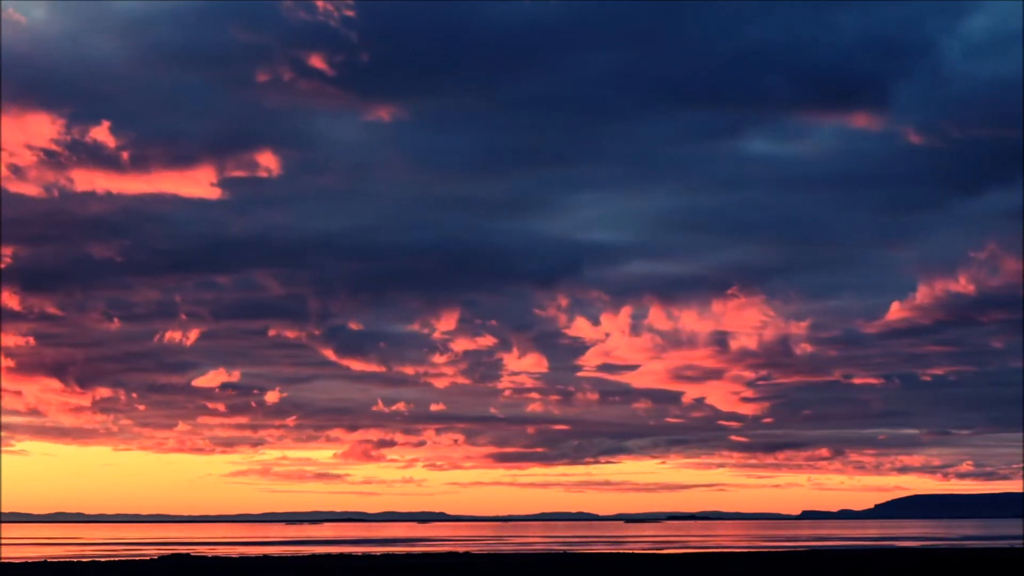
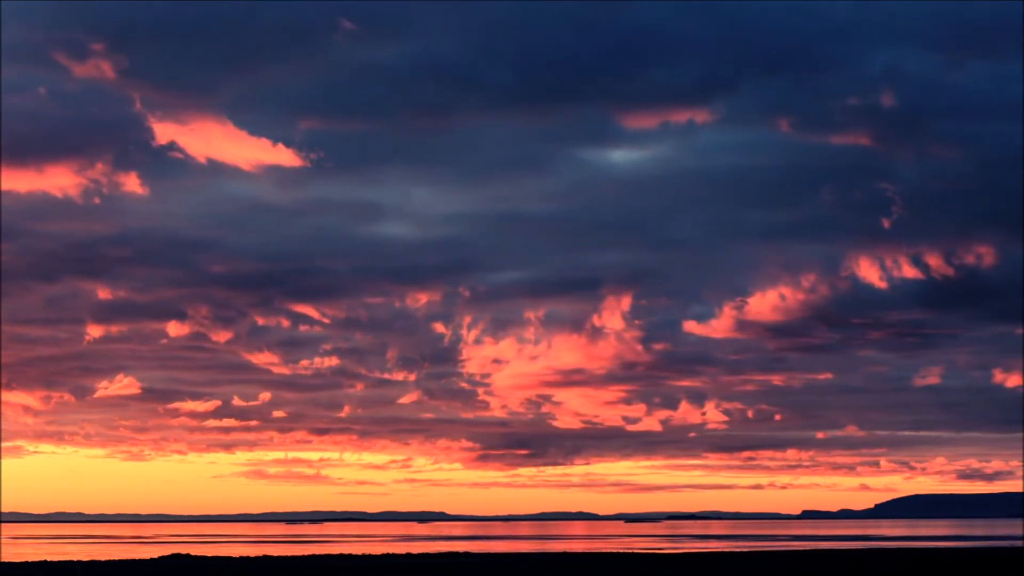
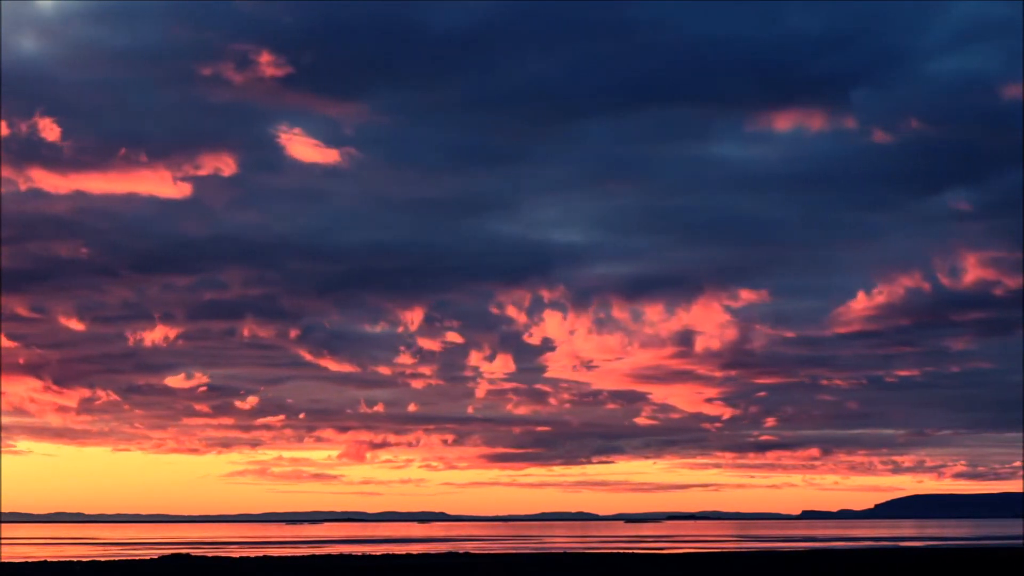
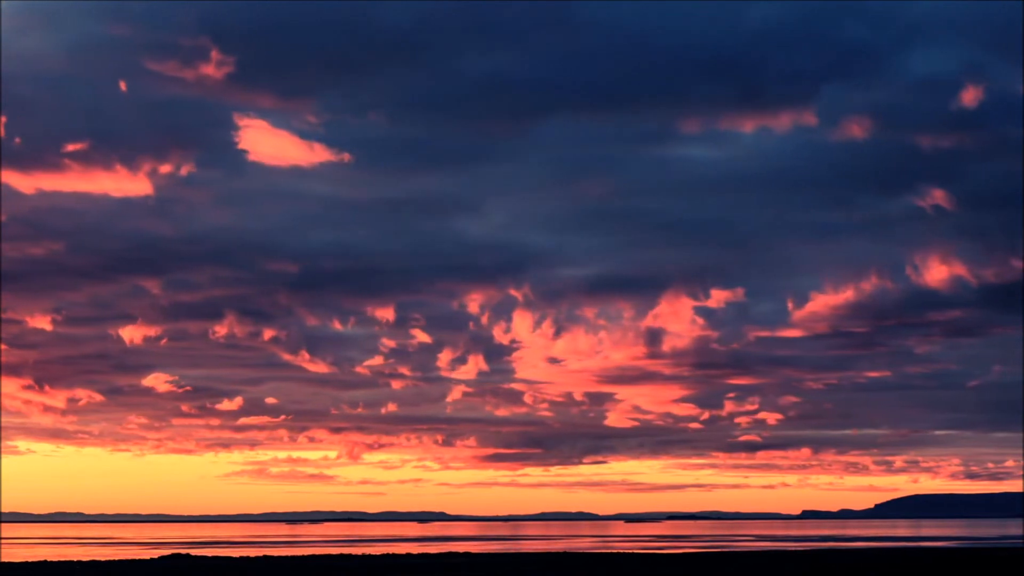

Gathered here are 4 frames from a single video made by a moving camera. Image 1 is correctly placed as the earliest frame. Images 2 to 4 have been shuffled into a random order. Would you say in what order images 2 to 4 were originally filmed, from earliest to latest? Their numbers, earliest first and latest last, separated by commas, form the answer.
3, 4, 2
